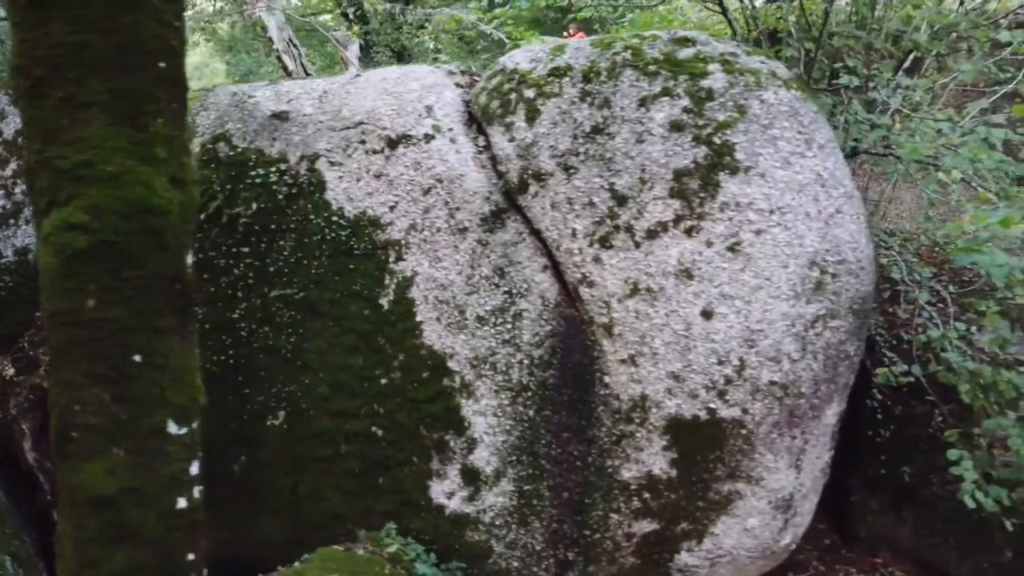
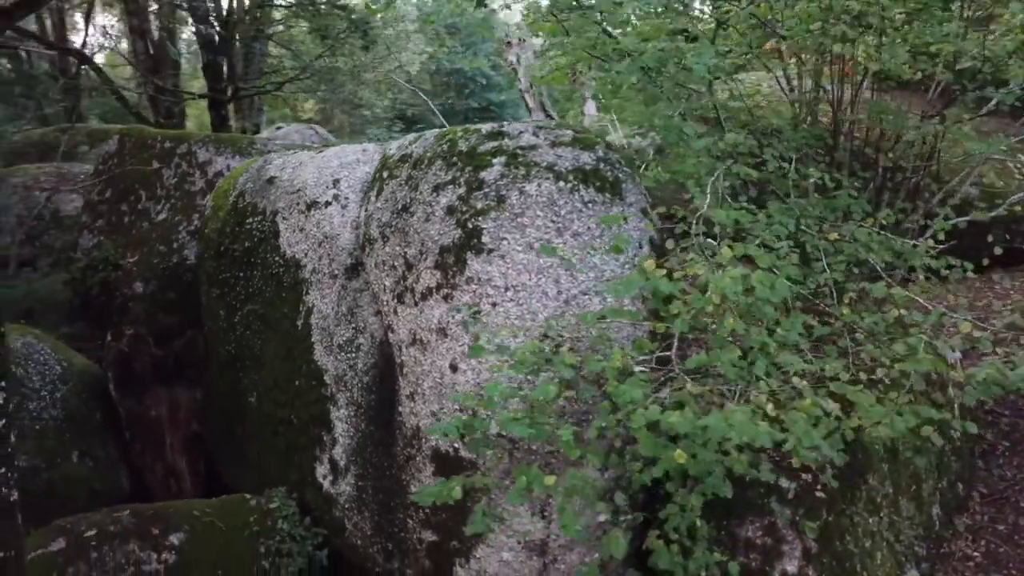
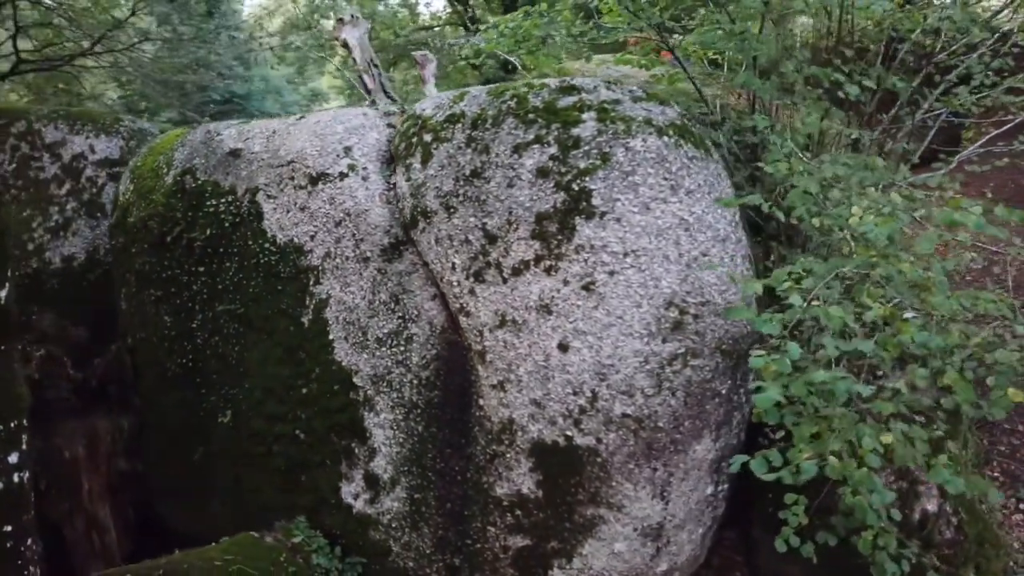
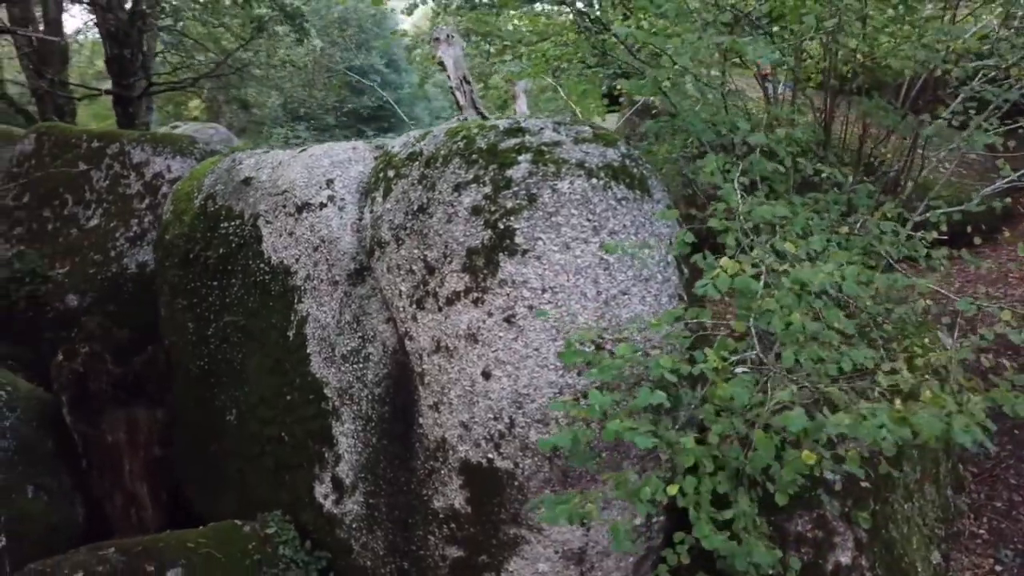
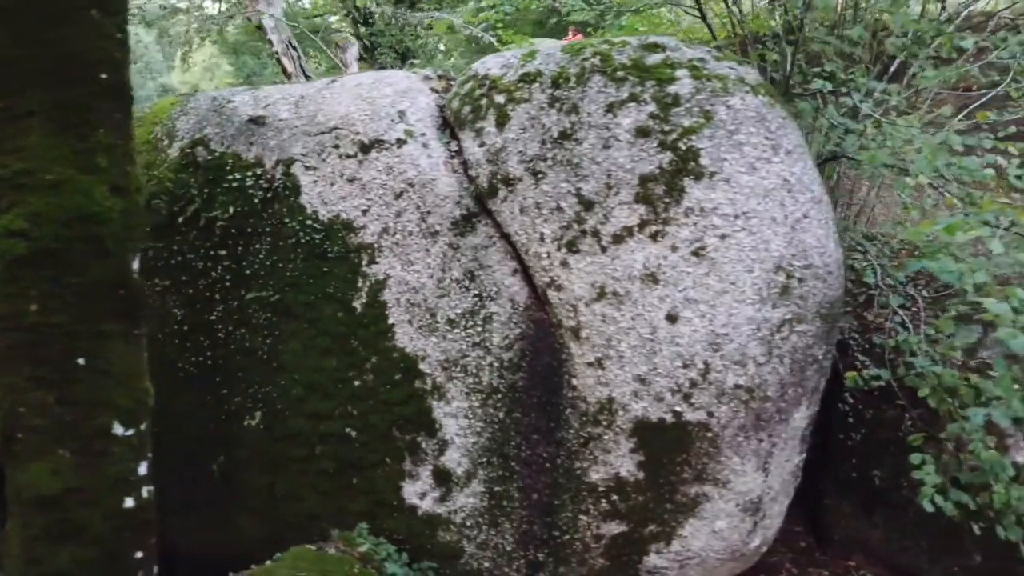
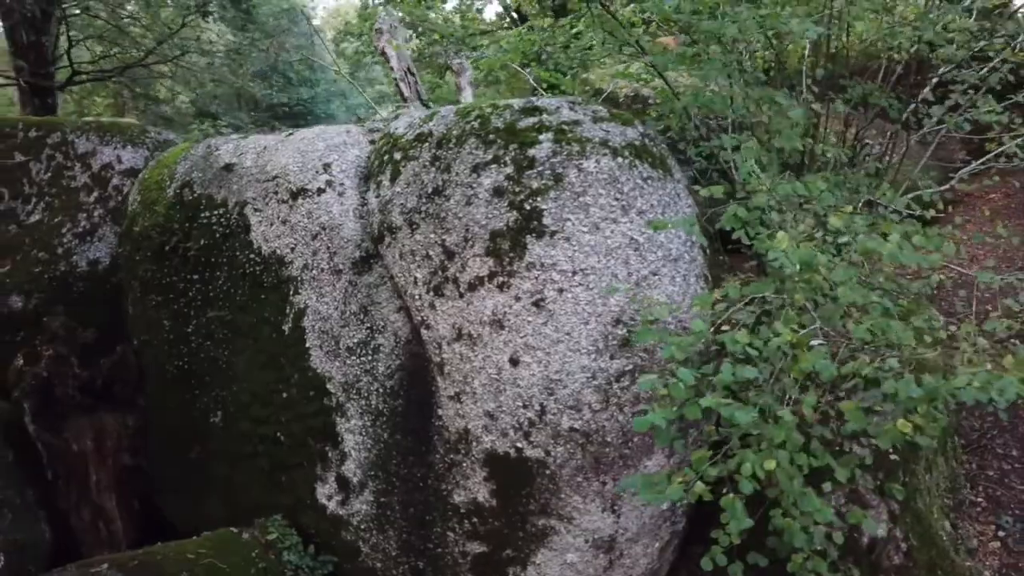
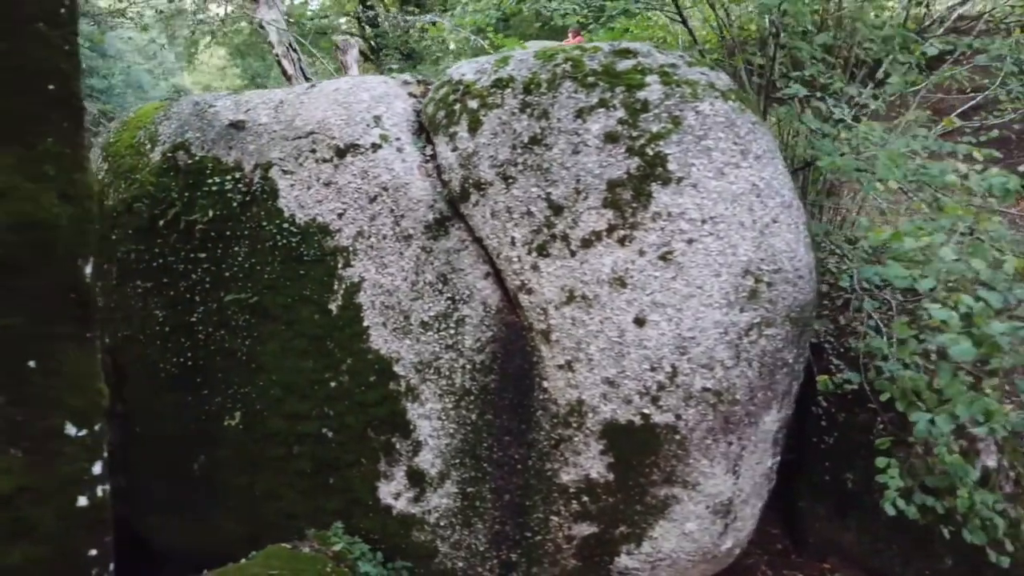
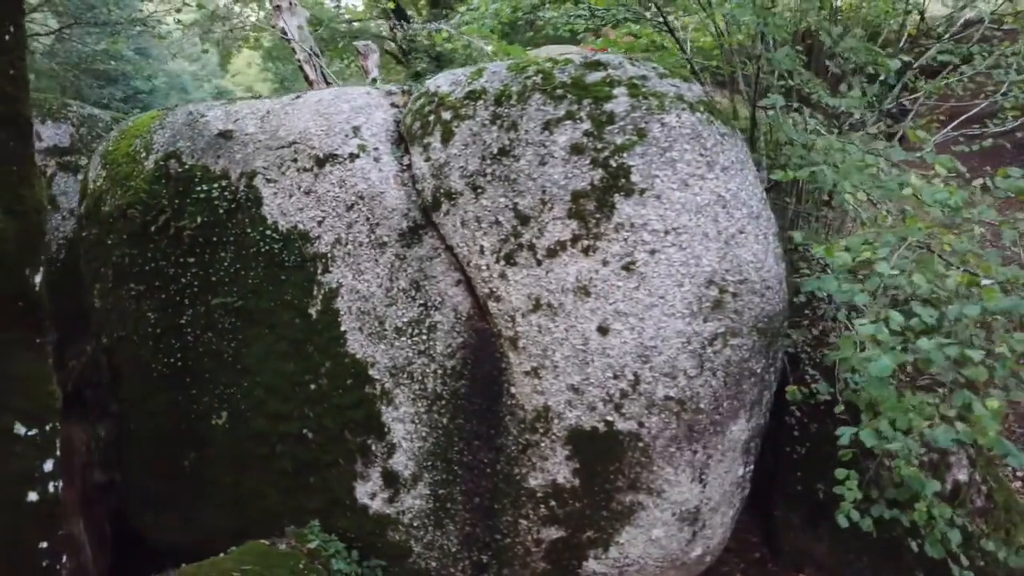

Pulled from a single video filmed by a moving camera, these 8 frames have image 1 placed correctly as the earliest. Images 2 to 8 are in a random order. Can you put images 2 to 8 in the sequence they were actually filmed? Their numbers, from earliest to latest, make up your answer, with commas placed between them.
5, 7, 8, 3, 6, 4, 2
